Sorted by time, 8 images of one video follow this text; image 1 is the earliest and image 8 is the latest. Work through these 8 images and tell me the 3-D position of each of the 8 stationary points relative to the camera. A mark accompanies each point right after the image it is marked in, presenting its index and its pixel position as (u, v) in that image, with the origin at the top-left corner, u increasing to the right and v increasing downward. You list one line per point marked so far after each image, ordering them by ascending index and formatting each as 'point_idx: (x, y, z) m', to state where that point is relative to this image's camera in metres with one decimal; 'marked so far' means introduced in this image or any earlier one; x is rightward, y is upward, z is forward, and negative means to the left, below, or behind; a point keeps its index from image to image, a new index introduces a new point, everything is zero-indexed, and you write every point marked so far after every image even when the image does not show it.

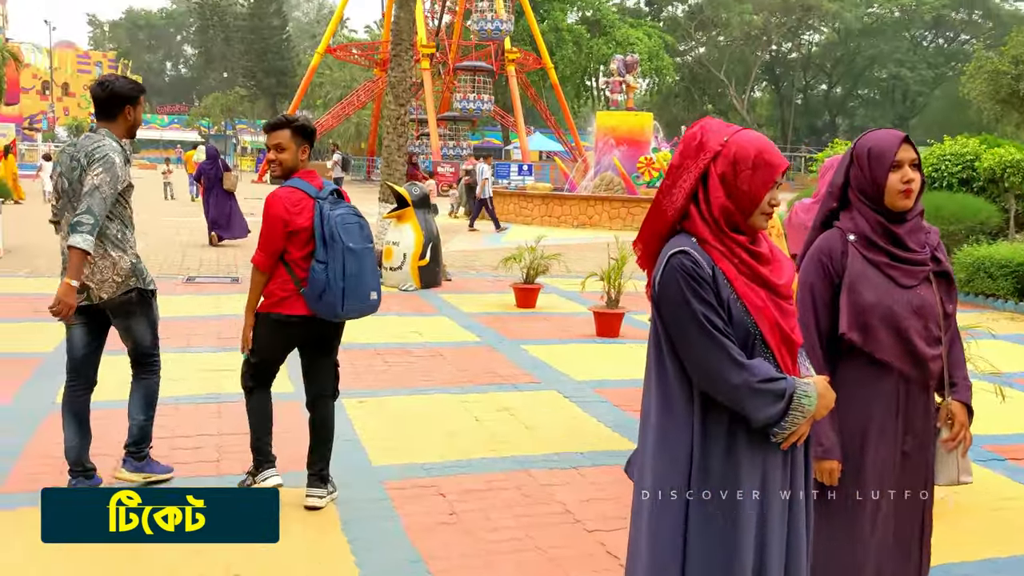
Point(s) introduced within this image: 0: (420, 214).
0: (-0.9, +0.8, +10.1) m
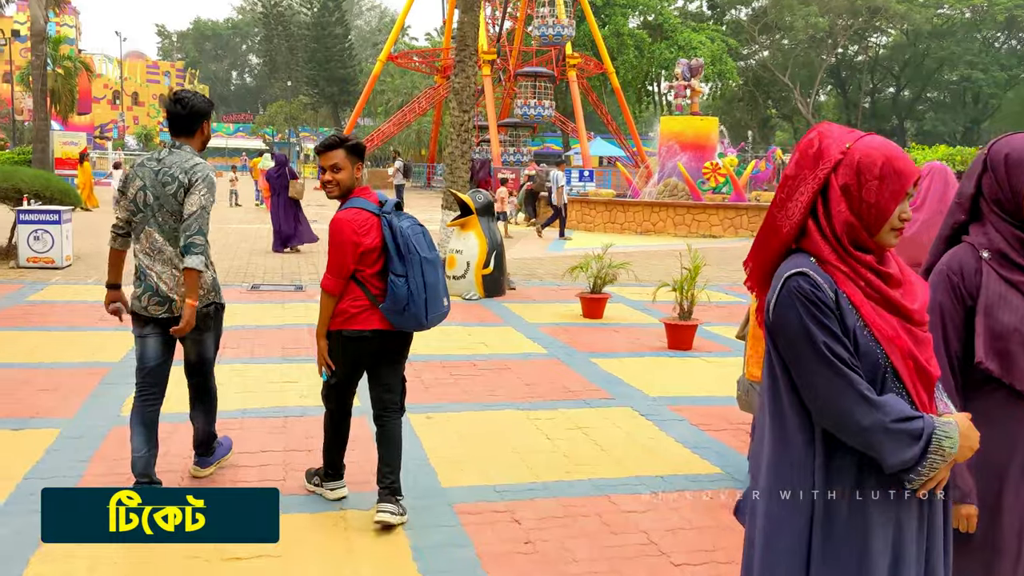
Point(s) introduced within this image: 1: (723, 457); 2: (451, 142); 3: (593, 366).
0: (-0.3, +0.7, +9.9) m
1: (+1.0, -0.8, +4.6) m
2: (-0.7, +1.6, +11.2) m
3: (+0.5, -0.5, +6.7) m
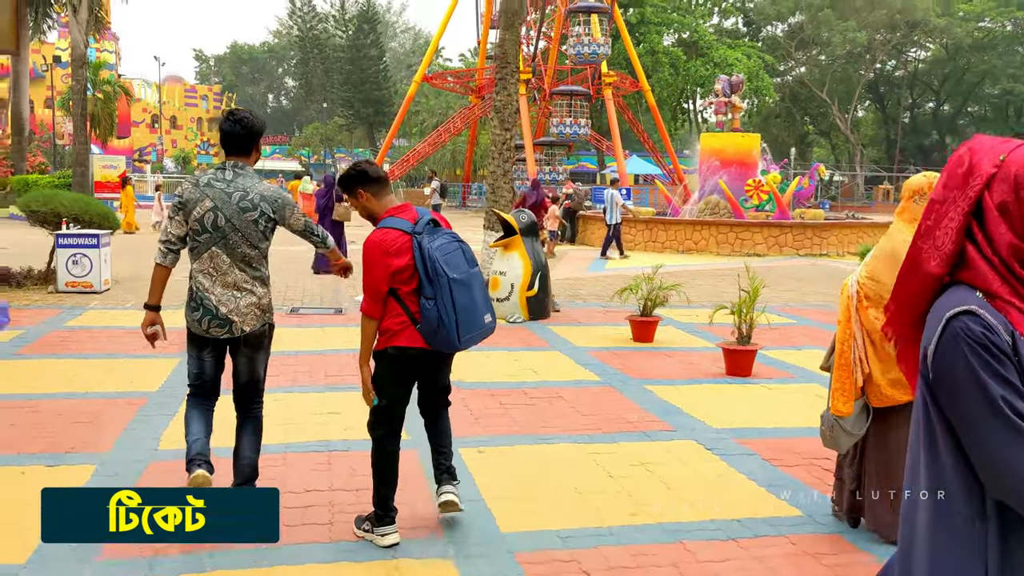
0: (+0.2, +0.4, +9.7) m
1: (+1.2, -0.9, +4.2) m
2: (-0.2, +1.4, +11.0) m
3: (+0.9, -0.7, +6.3) m
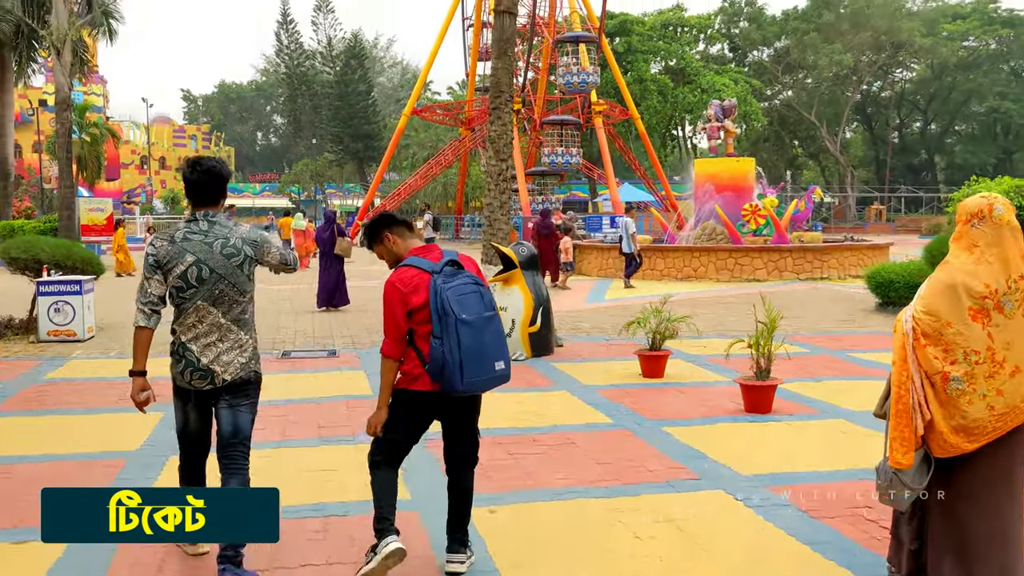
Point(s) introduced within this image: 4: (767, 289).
0: (+0.1, +0.1, +9.3) m
1: (+1.3, -1.0, +3.8) m
2: (-0.3, +1.0, +10.6) m
3: (+0.9, -0.9, +5.9) m
4: (+4.4, 0.0, +17.2) m
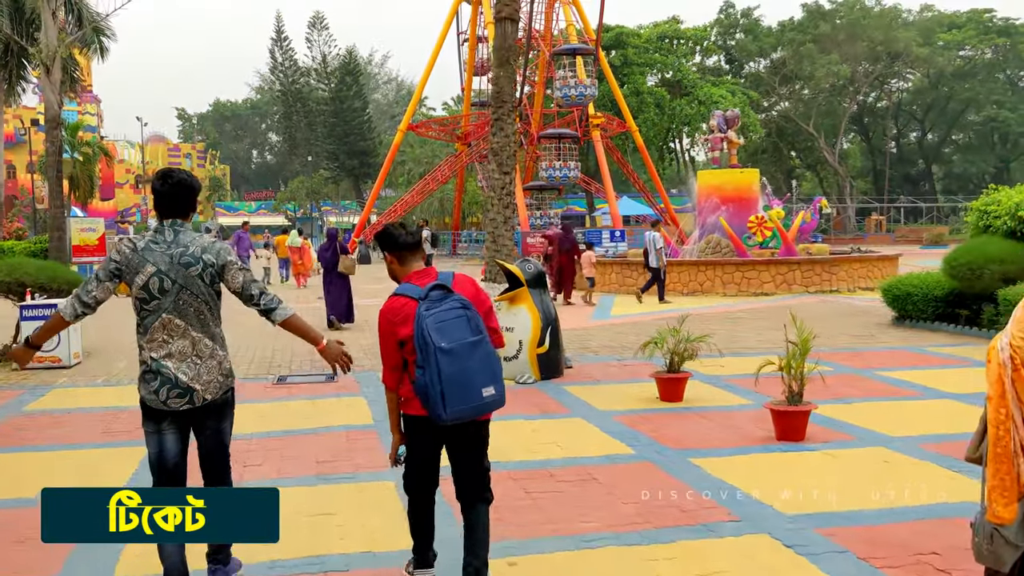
0: (+0.2, 0.0, +8.8) m
1: (+1.4, -1.1, +3.4) m
2: (-0.2, +0.8, +10.2) m
3: (+1.0, -1.0, +5.4) m
4: (+4.4, -0.2, +16.7) m
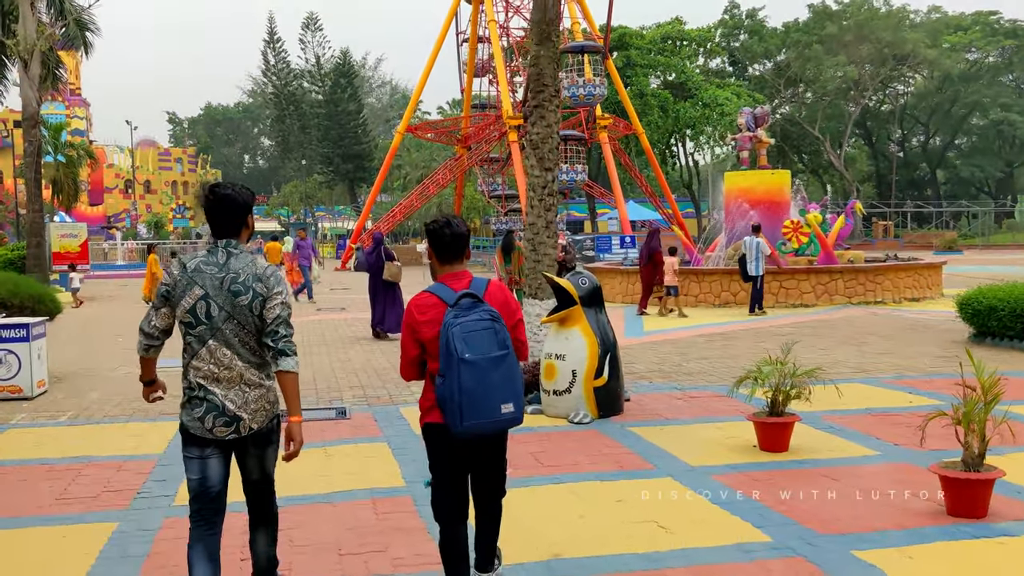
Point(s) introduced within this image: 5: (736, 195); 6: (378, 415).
0: (+0.6, -0.2, +7.3) m
1: (+1.8, -1.2, +1.8) m
2: (+0.1, +0.7, +8.6) m
3: (+1.4, -1.1, +3.9) m
4: (+4.7, -0.4, +15.2) m
5: (+4.4, +1.8, +19.7) m
6: (-1.1, -1.0, +7.8) m
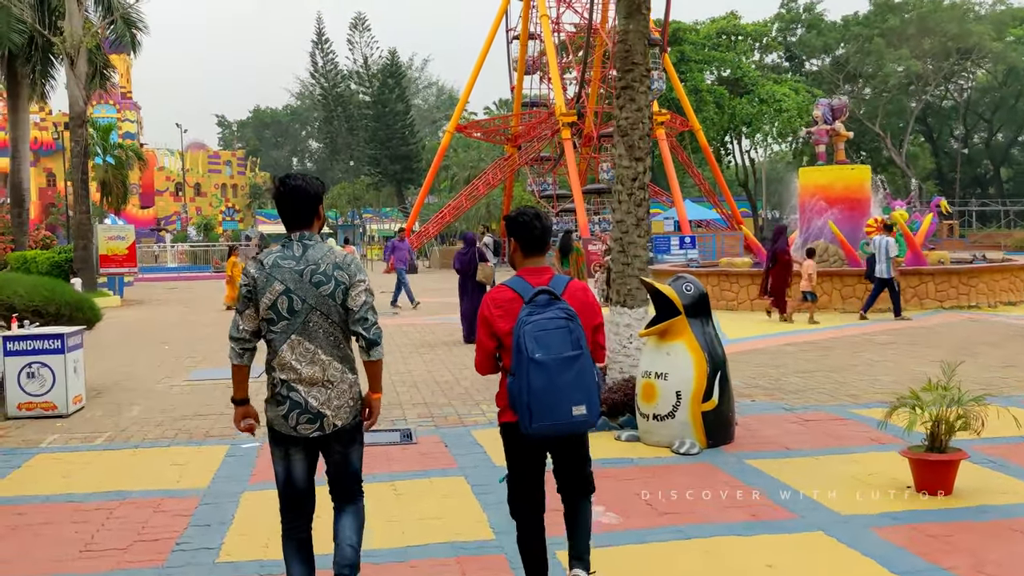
0: (+1.2, -0.2, +6.3) m
1: (+2.1, -1.2, +0.8) m
2: (+0.8, +0.6, +7.6) m
3: (+1.8, -1.1, +2.9) m
4: (+5.7, -0.5, +14.0) m
5: (+5.6, +1.8, +18.5) m
6: (-0.4, -1.0, +6.9) m
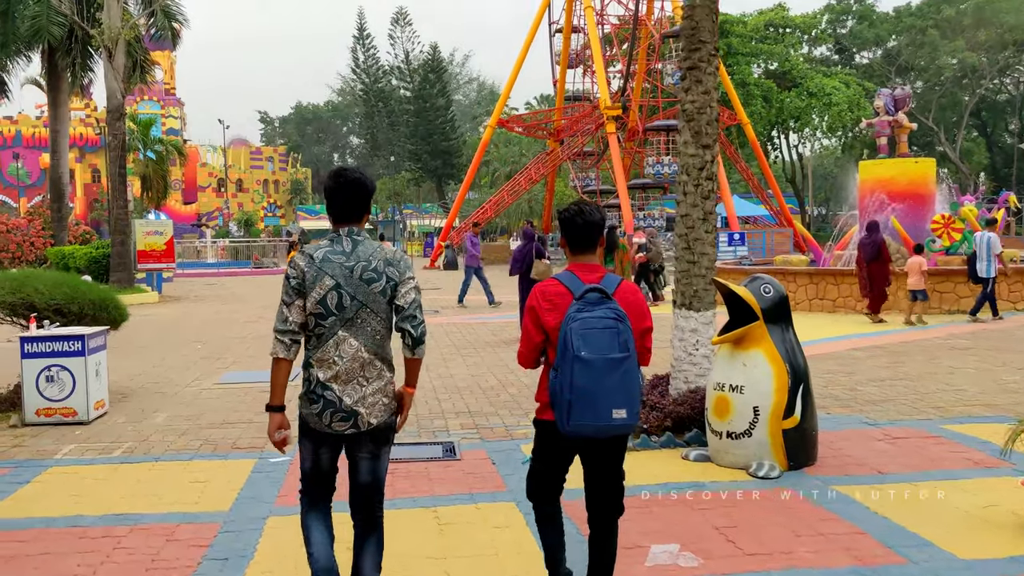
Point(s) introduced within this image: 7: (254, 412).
0: (+1.5, -0.2, +5.6) m
1: (+2.2, -1.3, 0.0) m
2: (+1.2, +0.6, +7.0) m
3: (+2.0, -1.2, +2.1) m
4: (+6.3, -0.5, +13.1) m
5: (+6.4, +1.8, +17.6) m
6: (-0.1, -1.0, +6.2) m
7: (-2.1, -1.0, +8.1) m
